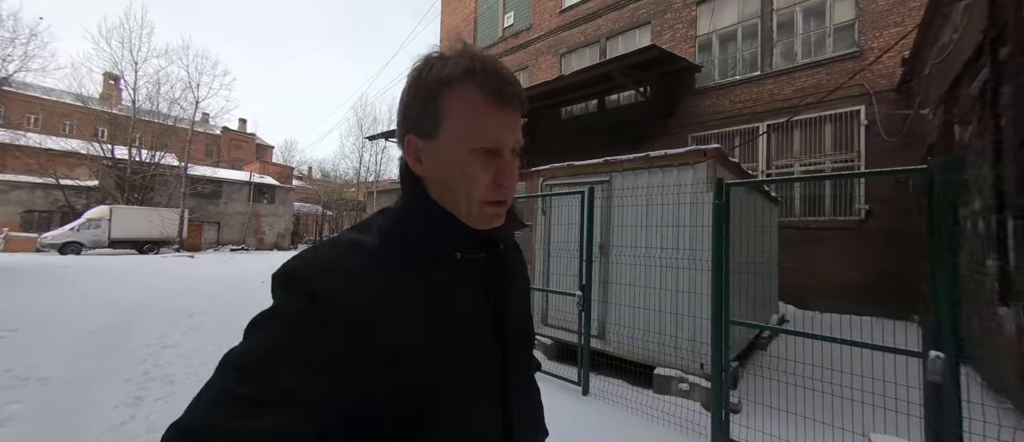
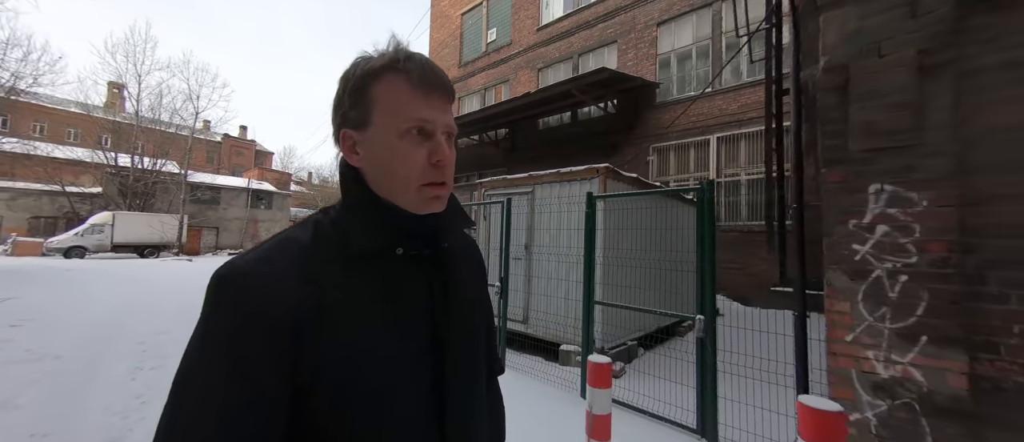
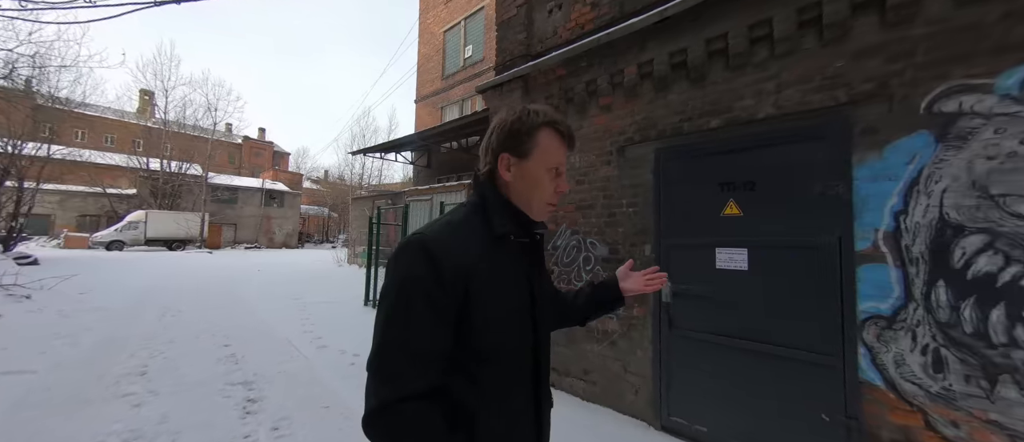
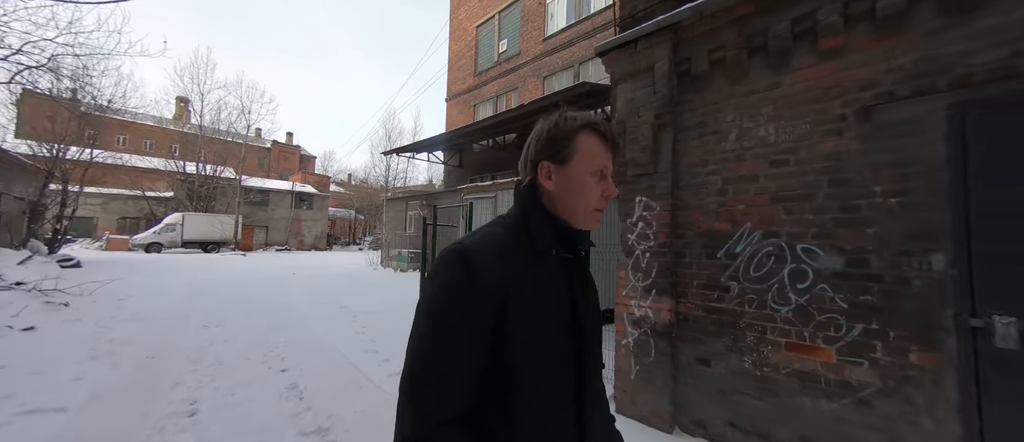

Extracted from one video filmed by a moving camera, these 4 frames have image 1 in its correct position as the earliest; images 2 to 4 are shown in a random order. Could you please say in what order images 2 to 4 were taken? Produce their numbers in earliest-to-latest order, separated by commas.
2, 4, 3
